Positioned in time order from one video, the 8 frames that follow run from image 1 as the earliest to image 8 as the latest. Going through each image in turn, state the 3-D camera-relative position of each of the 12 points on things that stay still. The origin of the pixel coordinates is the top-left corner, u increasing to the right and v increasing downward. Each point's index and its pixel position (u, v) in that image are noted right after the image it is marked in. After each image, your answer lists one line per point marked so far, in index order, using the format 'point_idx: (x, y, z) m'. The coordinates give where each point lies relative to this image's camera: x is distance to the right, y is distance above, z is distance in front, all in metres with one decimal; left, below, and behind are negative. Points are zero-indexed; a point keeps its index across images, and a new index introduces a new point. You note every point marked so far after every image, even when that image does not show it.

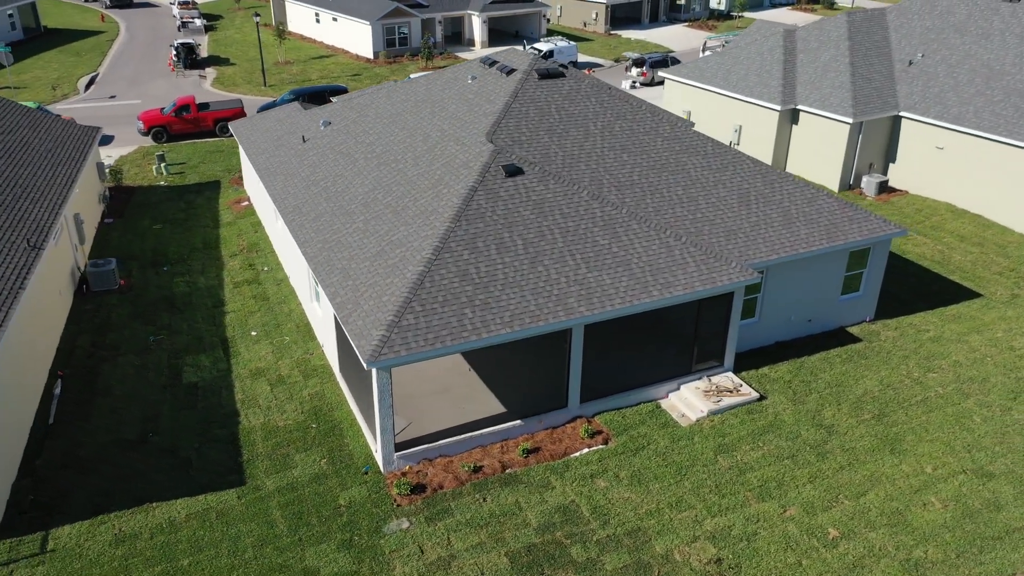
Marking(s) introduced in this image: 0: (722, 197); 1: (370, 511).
0: (+4.6, +2.0, +18.1) m
1: (-2.4, -3.8, +13.8) m
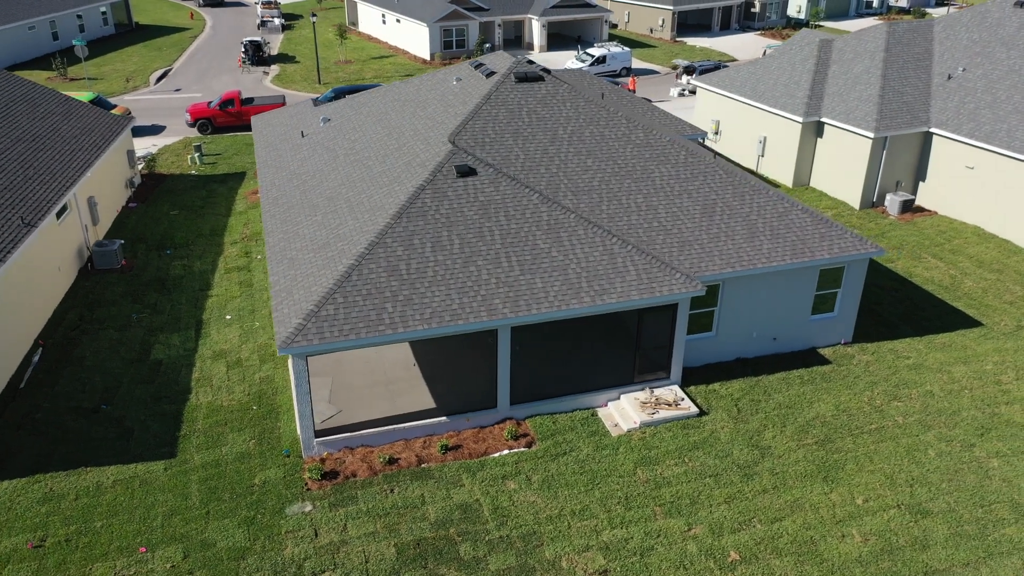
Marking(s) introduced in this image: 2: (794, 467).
0: (+3.7, +1.8, +17.7) m
1: (-4.1, -3.6, +14.3) m
2: (+5.2, -3.3, +15.1) m
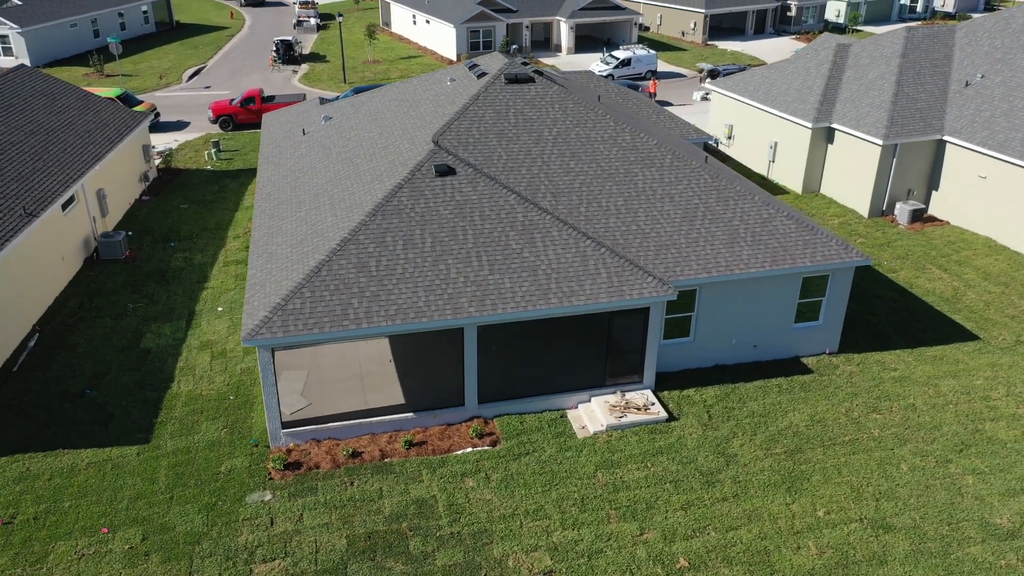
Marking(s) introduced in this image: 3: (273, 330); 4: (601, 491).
0: (+3.3, +1.7, +17.6) m
1: (-4.8, -3.5, +14.6) m
2: (+4.5, -3.4, +14.9) m
3: (-4.2, -0.7, +14.3) m
4: (+1.6, -3.6, +14.5) m
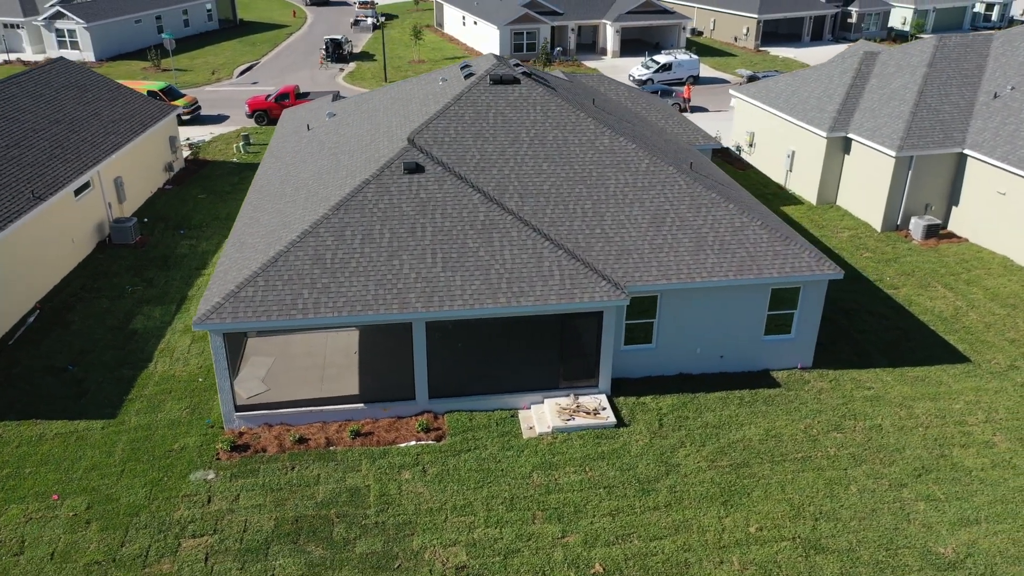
0: (+2.6, +1.6, +17.5) m
1: (-6.0, -3.2, +15.2) m
2: (+3.3, -3.6, +14.7) m
3: (-5.3, -0.5, +14.8) m
4: (+0.4, -3.6, +14.5) m
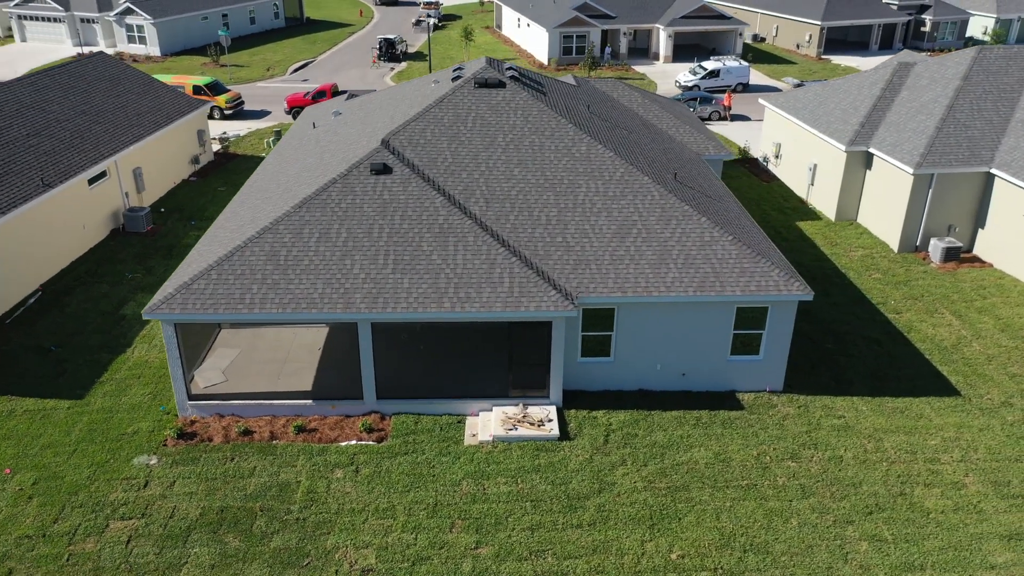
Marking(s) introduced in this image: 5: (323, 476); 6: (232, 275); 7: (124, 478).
0: (+1.8, +1.3, +17.1) m
1: (-7.2, -3.0, +15.8) m
2: (+2.0, -3.9, +14.3) m
3: (-6.4, -0.3, +15.3) m
4: (-1.0, -3.7, +14.4) m
5: (-3.5, -3.4, +14.9) m
6: (-5.4, +0.3, +15.8) m
7: (-7.1, -3.5, +14.9) m
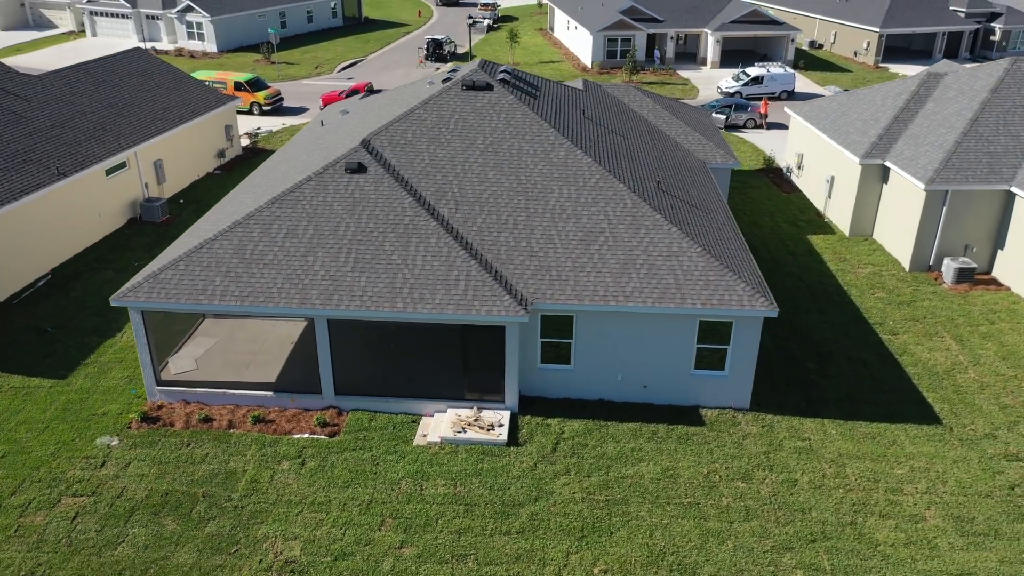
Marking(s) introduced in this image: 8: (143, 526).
0: (+1.1, +1.2, +17.0) m
1: (-8.2, -2.7, +16.4) m
2: (+0.8, -4.0, +14.1) m
3: (-7.3, -0.1, +15.8) m
4: (-2.1, -3.7, +14.5) m
5: (-4.5, -3.4, +15.2) m
6: (-6.3, +0.4, +16.3) m
7: (-8.2, -3.2, +15.5) m
8: (-6.3, -4.1, +14.0) m
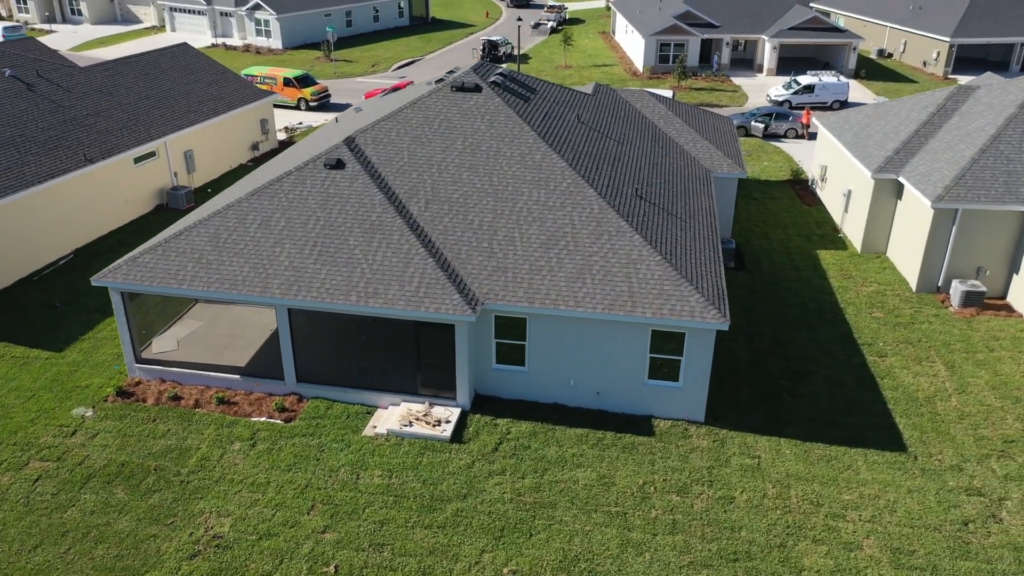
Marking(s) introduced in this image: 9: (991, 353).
0: (+0.3, +1.1, +17.1) m
1: (-9.1, -2.3, +17.5) m
2: (-0.5, -4.0, +14.3) m
3: (-8.2, +0.3, +16.8) m
4: (-3.4, -3.6, +15.0) m
5: (-5.7, -3.1, +16.0) m
6: (-7.1, +0.8, +17.1) m
7: (-9.2, -2.8, +16.6) m
8: (-7.6, -3.7, +14.9) m
9: (+11.2, -1.5, +19.0) m
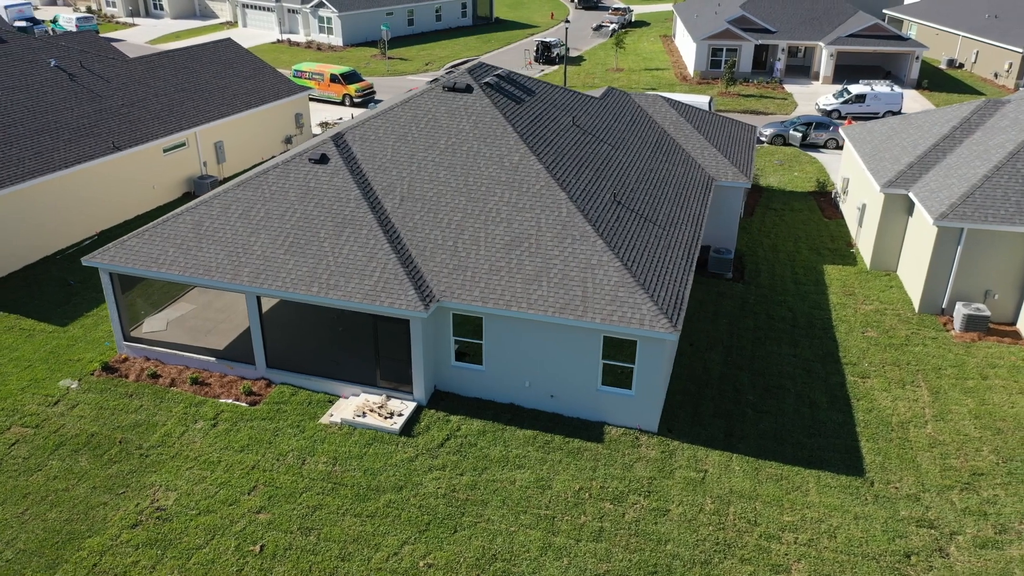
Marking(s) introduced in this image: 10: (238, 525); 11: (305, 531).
0: (-0.4, +1.1, +17.2) m
1: (-9.9, -1.8, +18.6) m
2: (-1.8, -3.9, +14.5) m
3: (-8.9, +0.7, +17.8) m
4: (-4.5, -3.4, +15.5) m
5: (-6.7, -2.8, +16.7) m
6: (-7.8, +1.1, +18.0) m
7: (-10.2, -2.3, +17.7) m
8: (-8.8, -3.3, +15.9) m
9: (+10.5, -2.1, +18.1) m
10: (-4.8, -4.2, +14.2) m
11: (-3.6, -4.2, +14.1) m
